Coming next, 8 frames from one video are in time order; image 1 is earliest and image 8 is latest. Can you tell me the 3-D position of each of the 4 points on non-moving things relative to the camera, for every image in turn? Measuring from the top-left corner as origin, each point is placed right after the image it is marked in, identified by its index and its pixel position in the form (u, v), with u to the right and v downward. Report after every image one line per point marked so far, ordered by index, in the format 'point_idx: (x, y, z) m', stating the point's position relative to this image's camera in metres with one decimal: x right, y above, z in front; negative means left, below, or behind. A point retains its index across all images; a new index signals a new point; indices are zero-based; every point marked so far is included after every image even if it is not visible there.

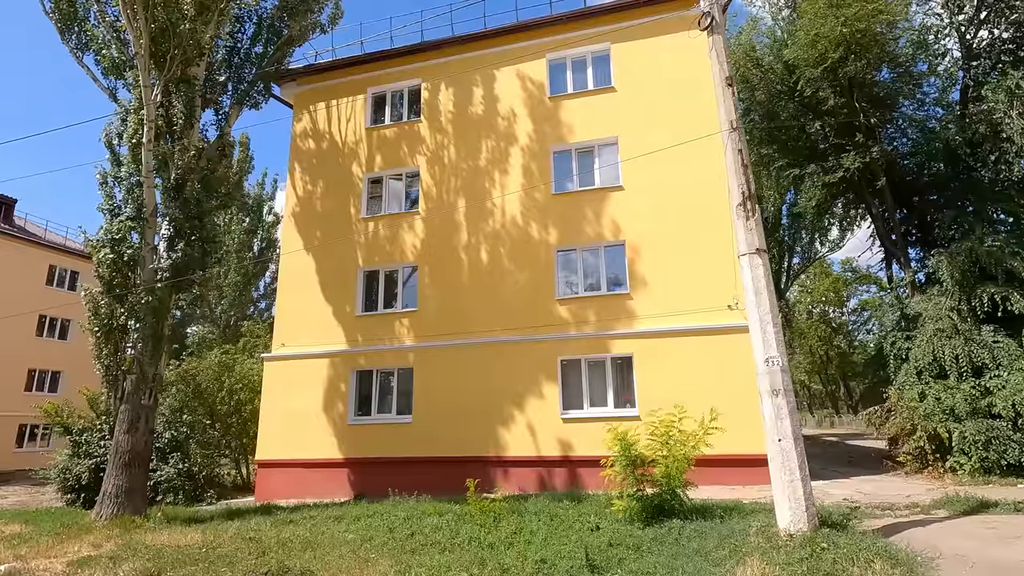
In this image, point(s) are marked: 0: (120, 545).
0: (-5.5, -3.6, +7.5) m
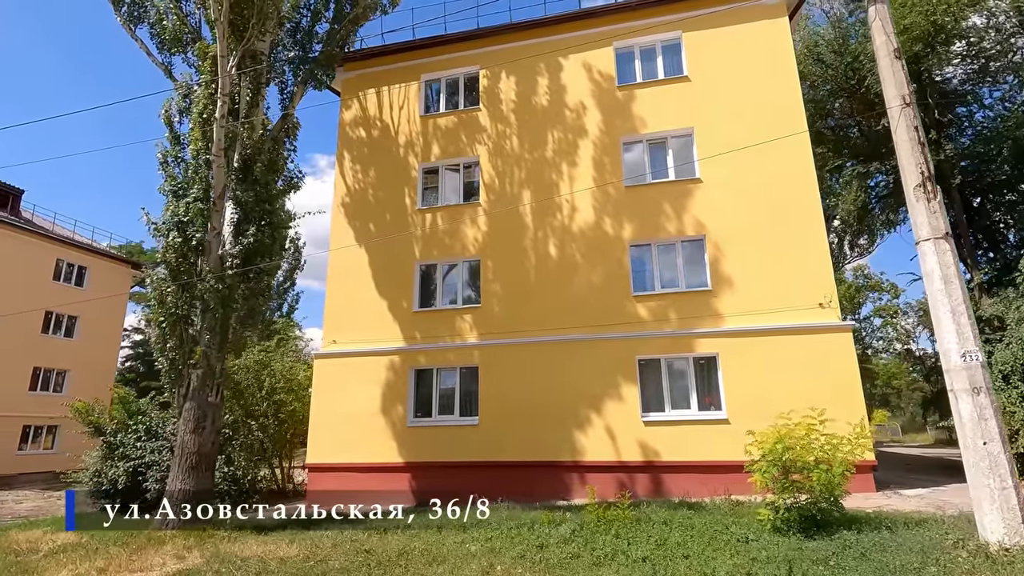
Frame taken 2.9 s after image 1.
0: (-3.8, -3.4, +6.7) m
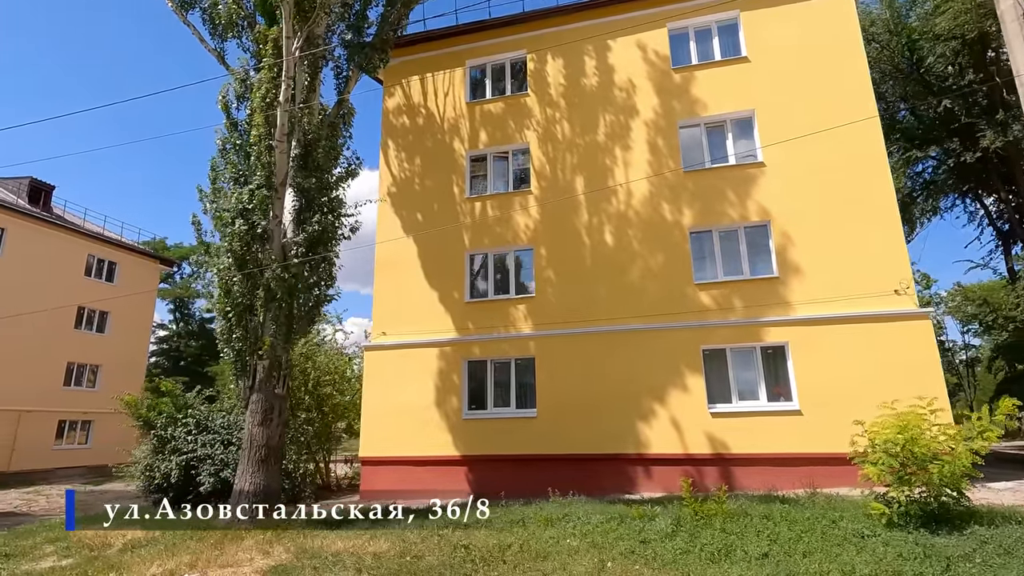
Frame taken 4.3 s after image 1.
0: (-2.6, -3.2, +6.5) m
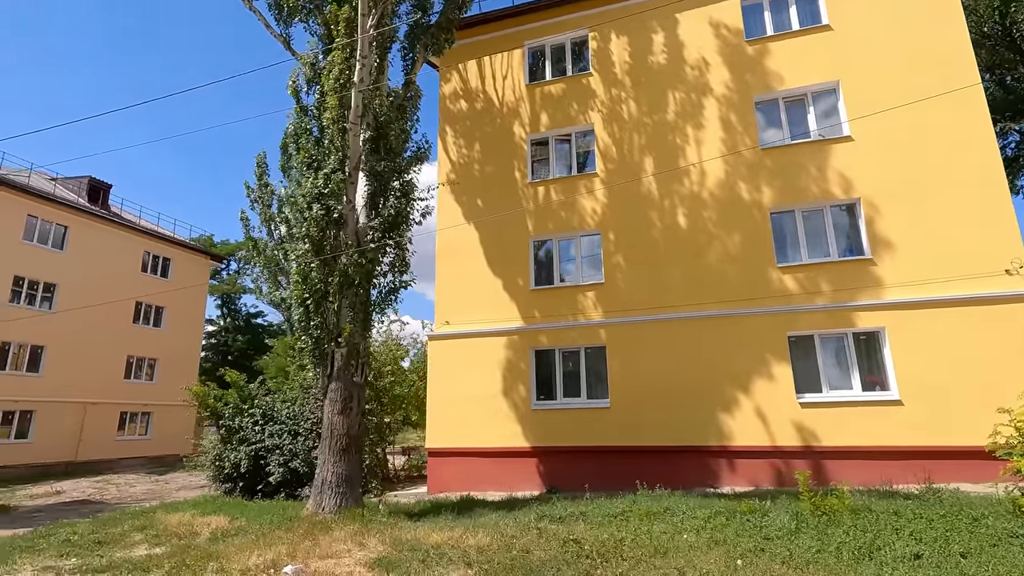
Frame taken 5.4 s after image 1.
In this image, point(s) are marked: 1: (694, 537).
0: (-1.4, -3.0, +6.3) m
1: (+2.0, -2.7, +5.8) m
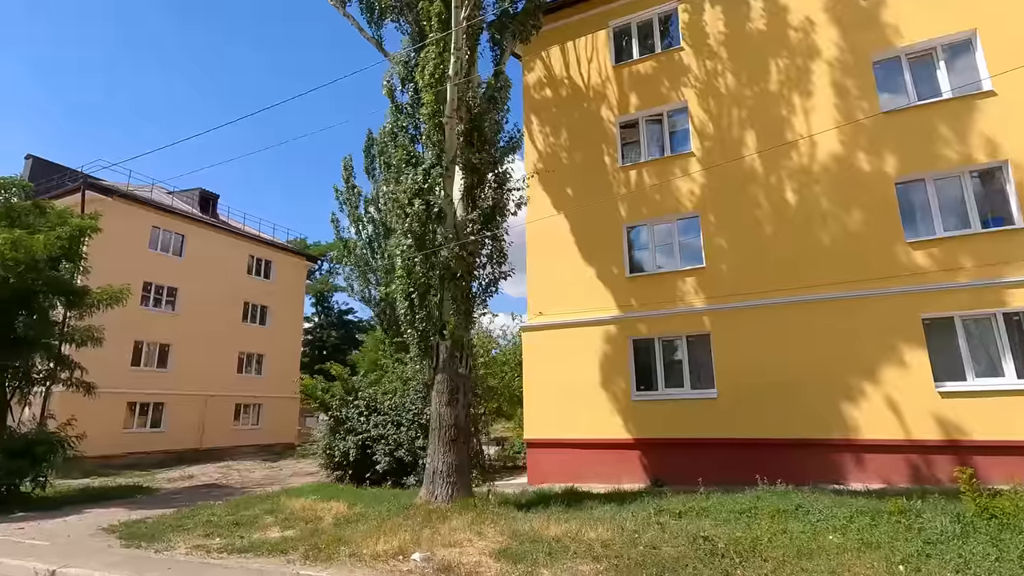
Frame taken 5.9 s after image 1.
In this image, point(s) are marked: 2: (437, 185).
0: (0.0, -2.9, +6.3) m
1: (+3.3, -2.5, +5.3) m
2: (-1.3, +1.7, +8.9) m
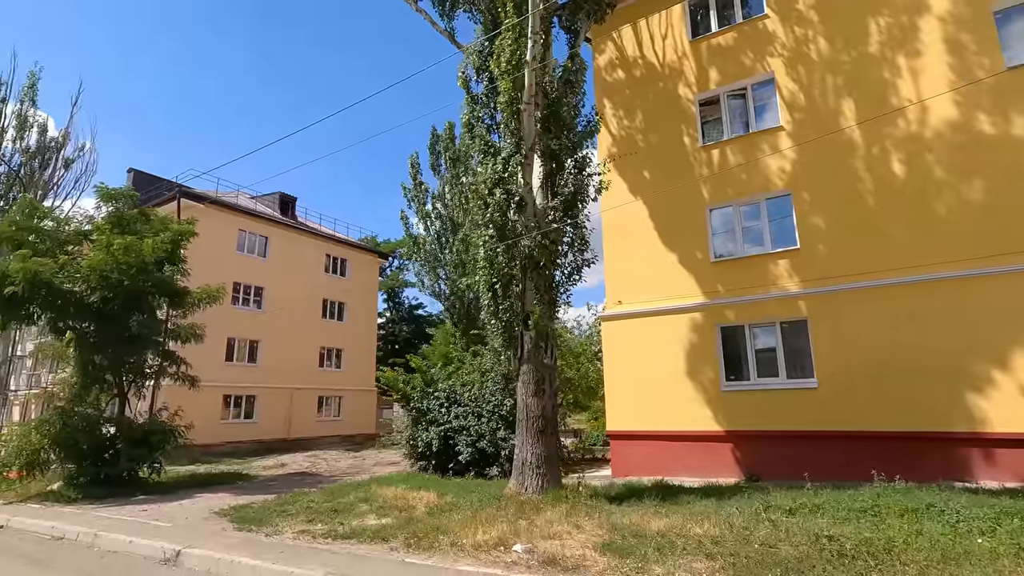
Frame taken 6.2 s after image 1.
0: (+1.1, -2.7, +6.1) m
1: (+4.3, -2.3, +4.8) m
2: (+0.1, +1.9, +8.8) m
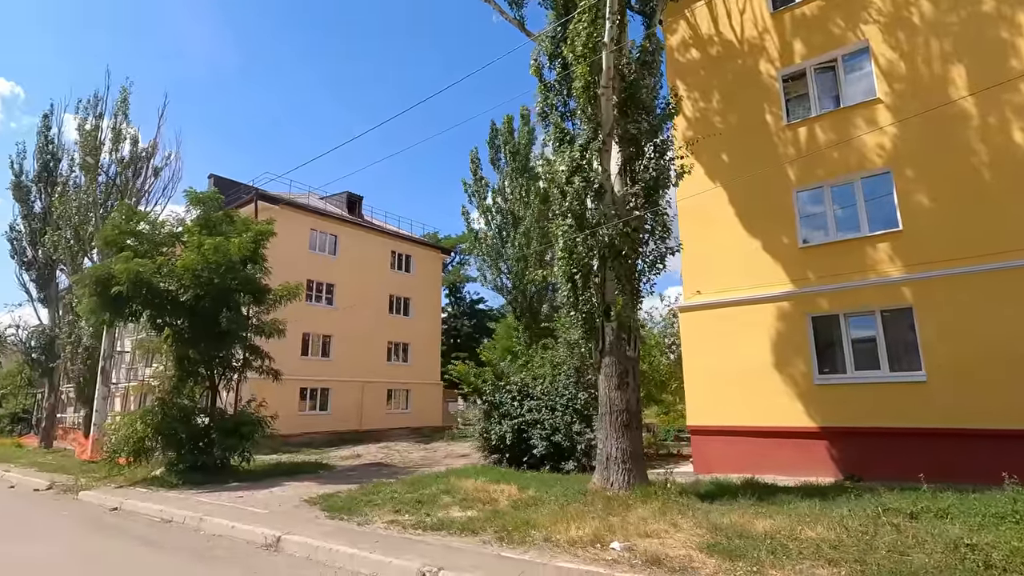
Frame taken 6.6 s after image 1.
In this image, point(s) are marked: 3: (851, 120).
0: (+2.2, -2.6, +5.8) m
1: (+5.1, -2.1, +4.1) m
2: (+1.3, +2.0, +8.5) m
3: (+6.6, +3.3, +10.4) m
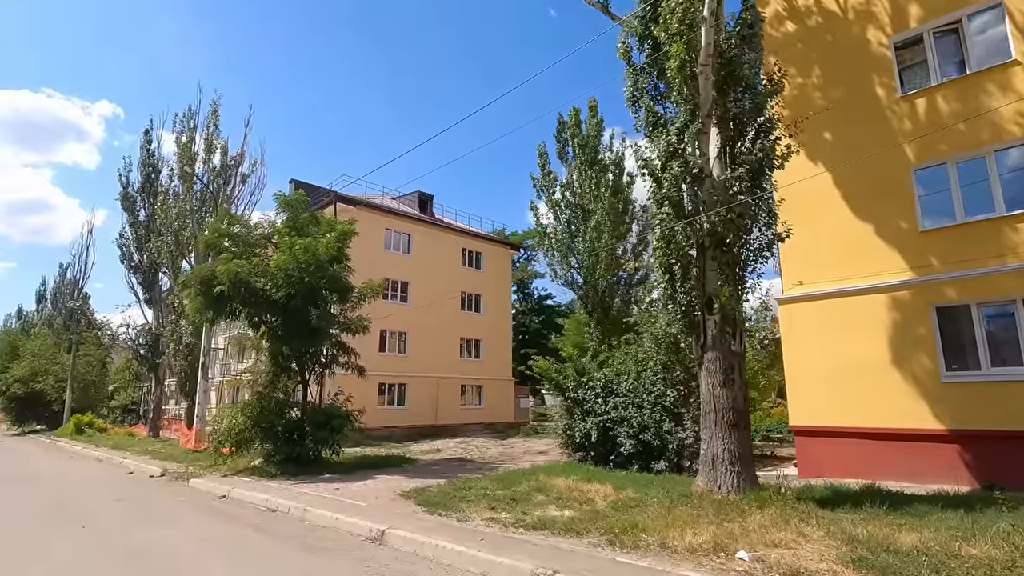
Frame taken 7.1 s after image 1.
0: (+3.3, -2.5, +5.2) m
1: (+6.1, -1.9, +3.3) m
2: (+2.7, +2.2, +8.1) m
3: (+8.2, +3.5, +9.3) m
